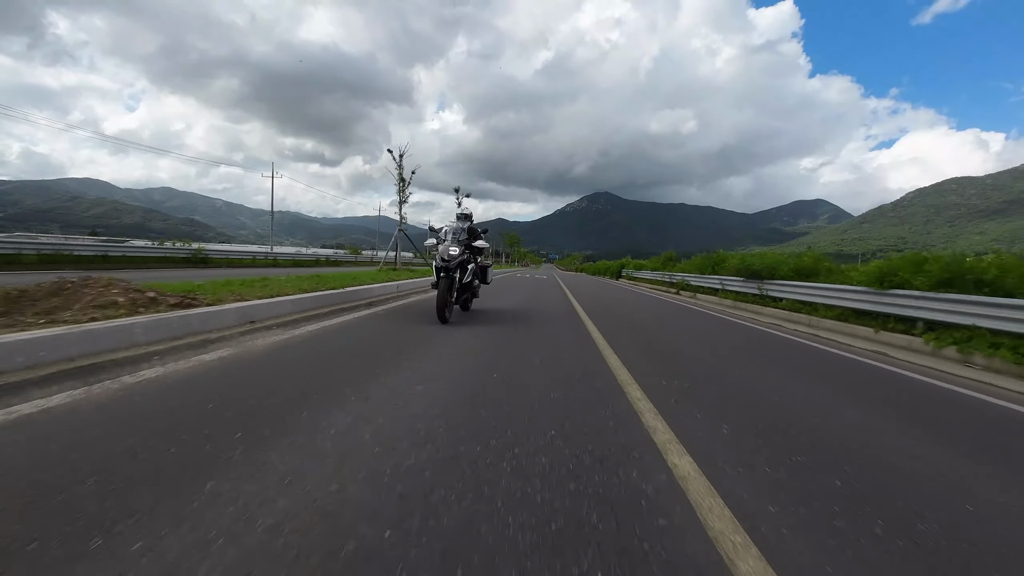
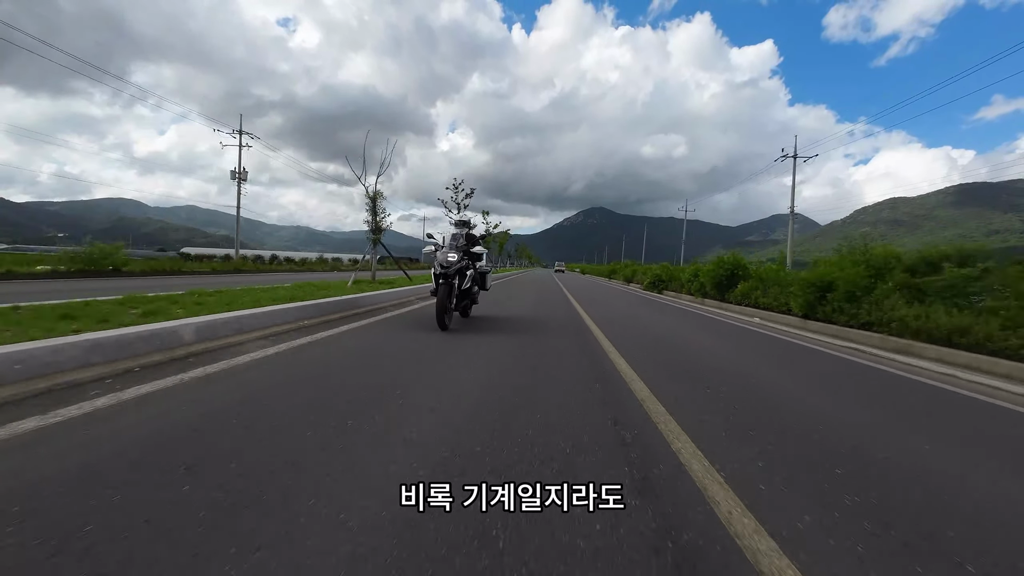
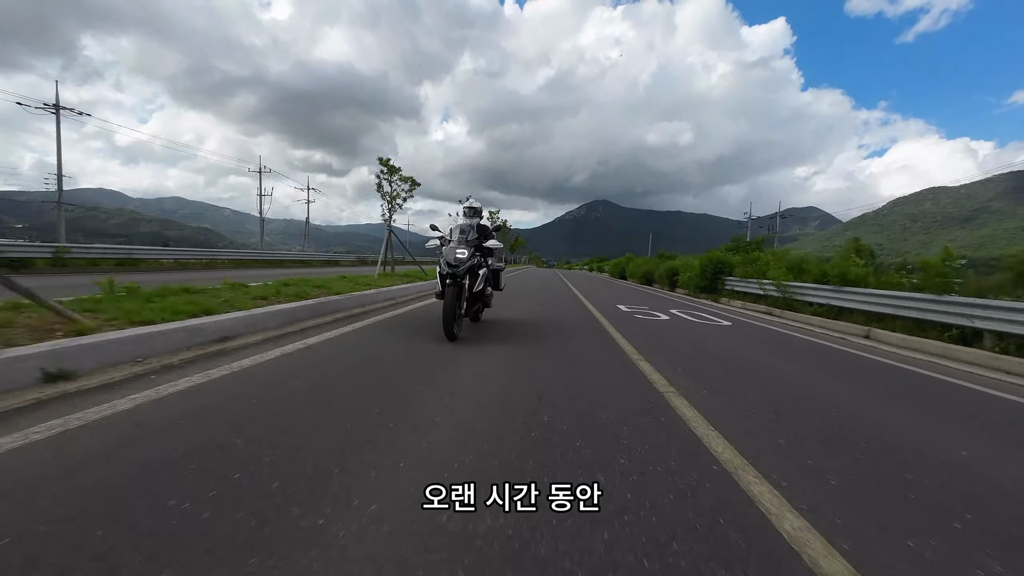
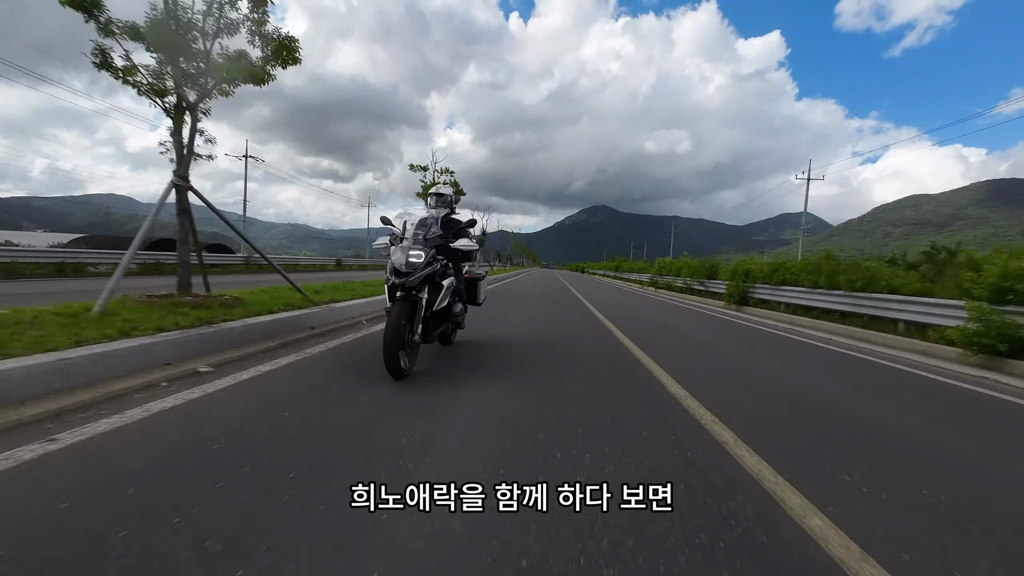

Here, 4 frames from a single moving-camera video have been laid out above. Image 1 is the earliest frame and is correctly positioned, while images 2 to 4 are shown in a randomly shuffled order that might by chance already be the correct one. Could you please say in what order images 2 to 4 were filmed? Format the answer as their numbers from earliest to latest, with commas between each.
3, 4, 2
